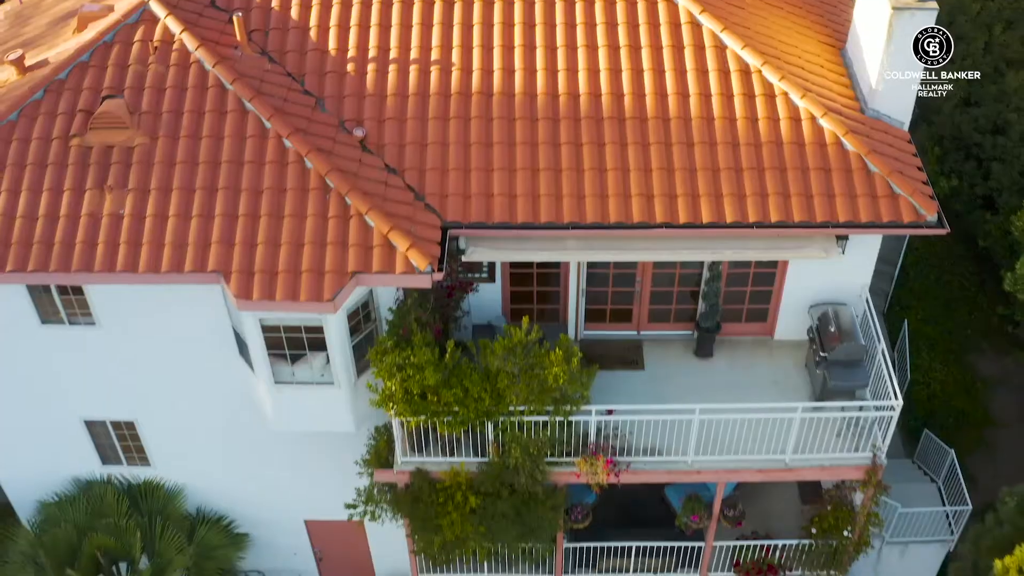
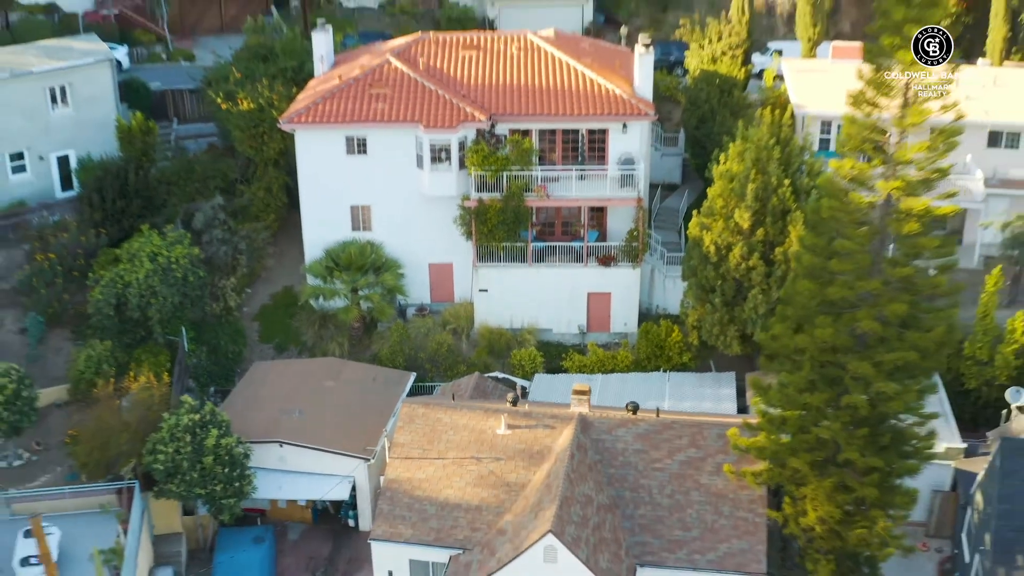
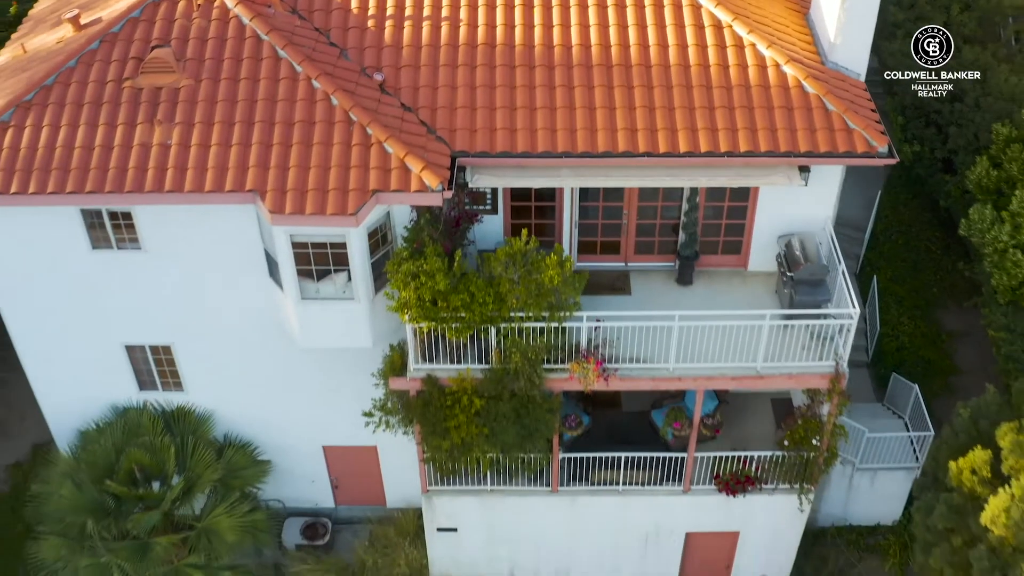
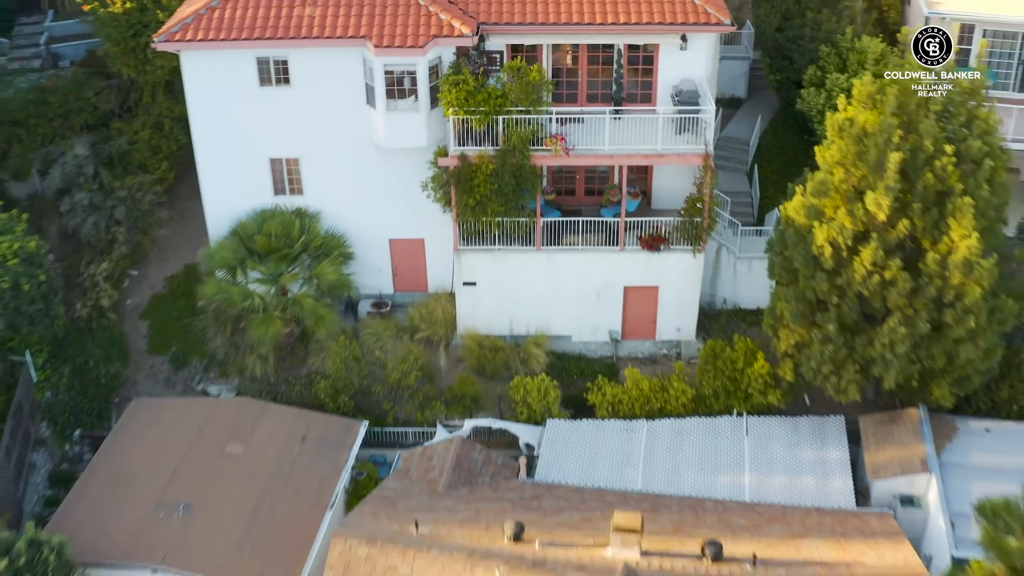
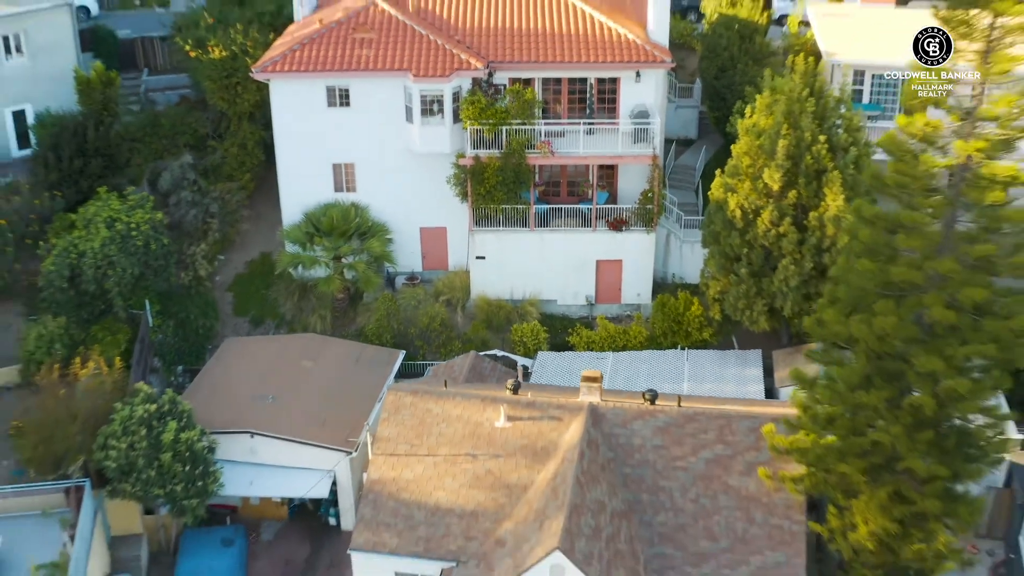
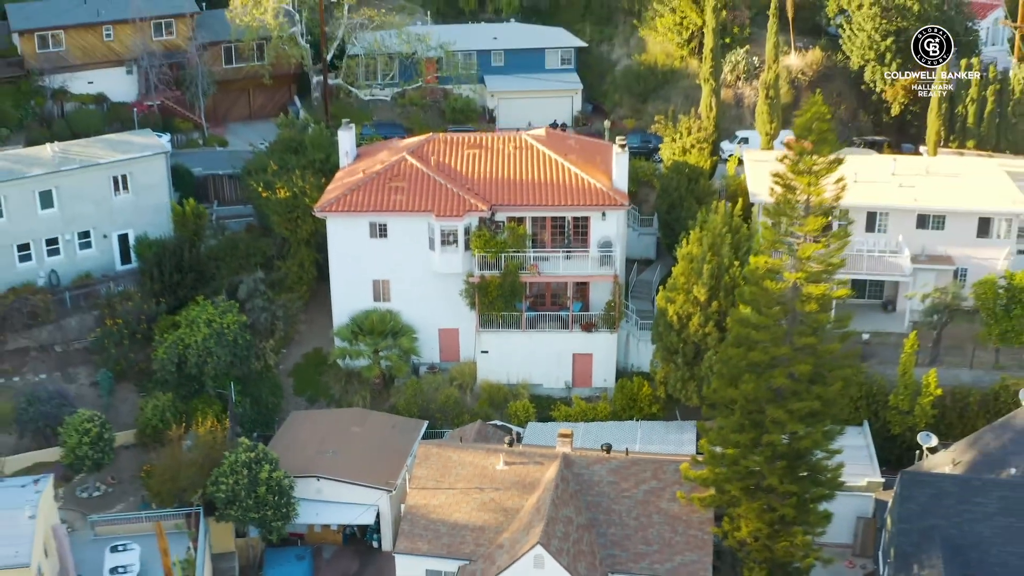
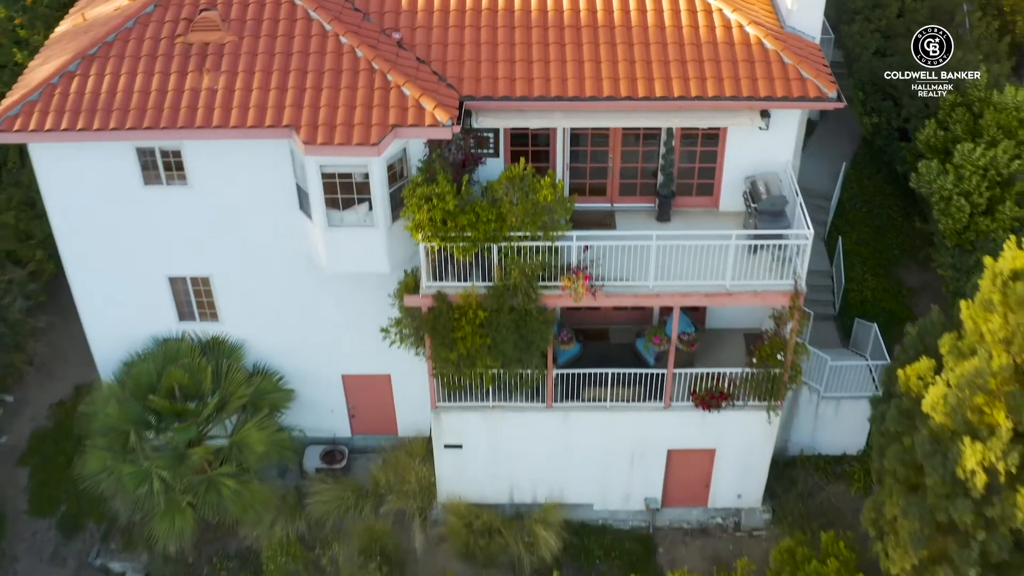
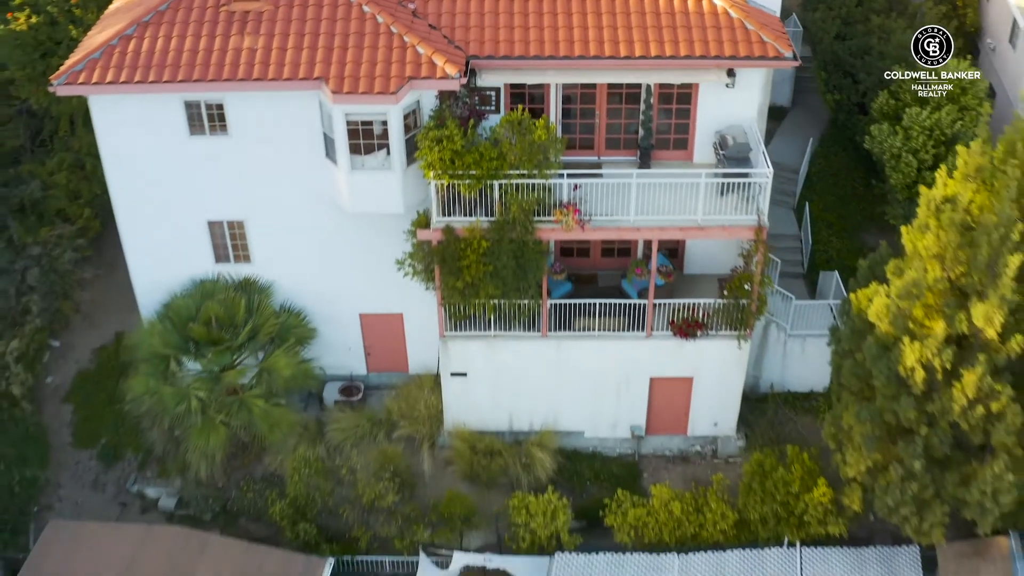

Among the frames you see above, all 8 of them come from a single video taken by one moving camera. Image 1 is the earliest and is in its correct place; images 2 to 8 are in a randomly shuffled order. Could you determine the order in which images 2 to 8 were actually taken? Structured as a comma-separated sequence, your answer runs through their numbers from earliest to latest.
3, 7, 8, 4, 5, 2, 6
